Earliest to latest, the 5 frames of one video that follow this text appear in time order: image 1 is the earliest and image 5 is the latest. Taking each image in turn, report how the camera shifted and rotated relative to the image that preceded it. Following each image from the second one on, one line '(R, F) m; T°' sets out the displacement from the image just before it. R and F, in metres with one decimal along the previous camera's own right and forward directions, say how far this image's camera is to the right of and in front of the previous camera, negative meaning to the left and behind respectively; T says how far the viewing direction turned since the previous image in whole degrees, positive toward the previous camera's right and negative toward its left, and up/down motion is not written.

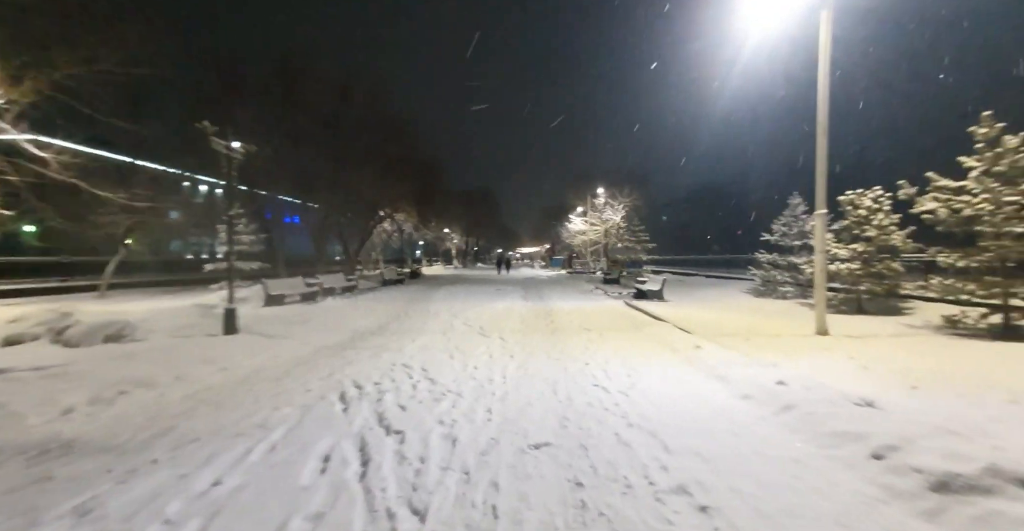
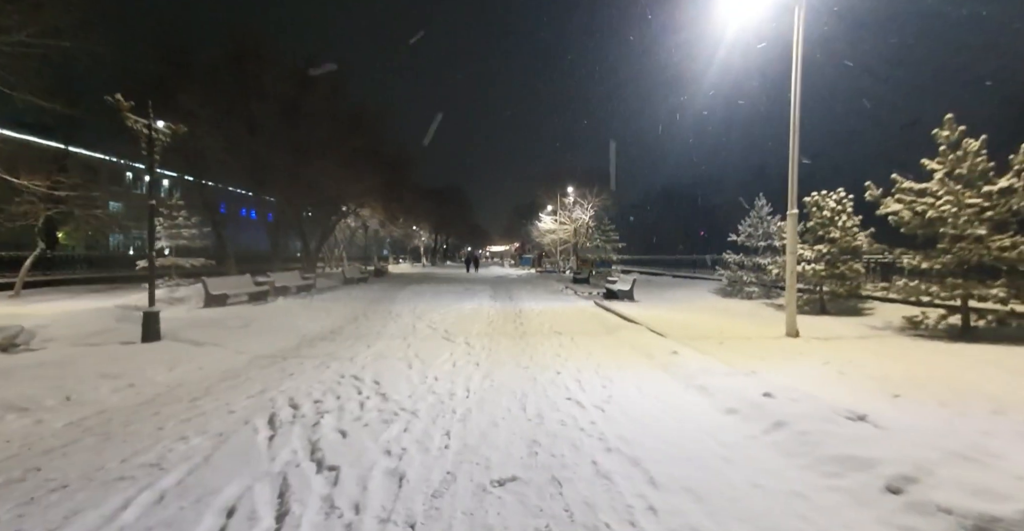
(+0.1, +0.7) m; +5°
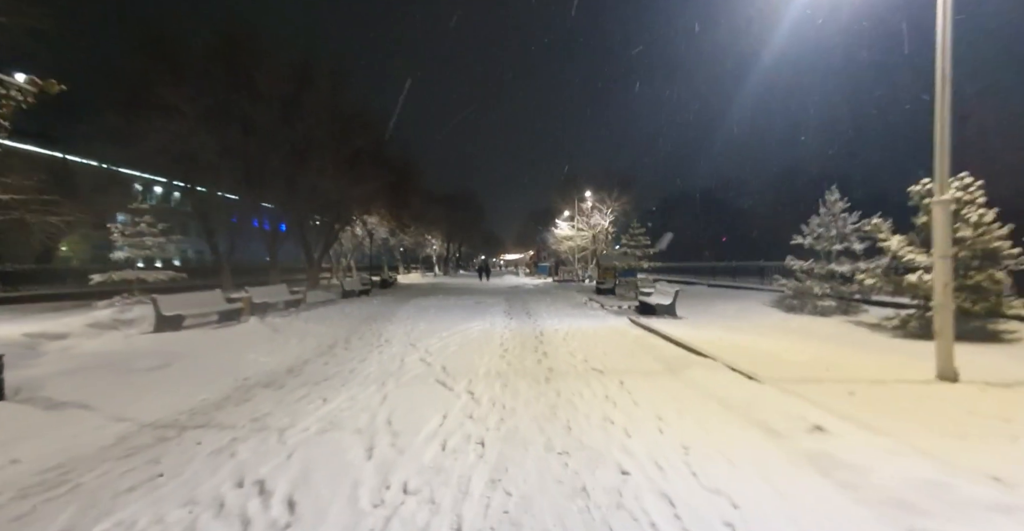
(-0.1, +2.6) m; -2°
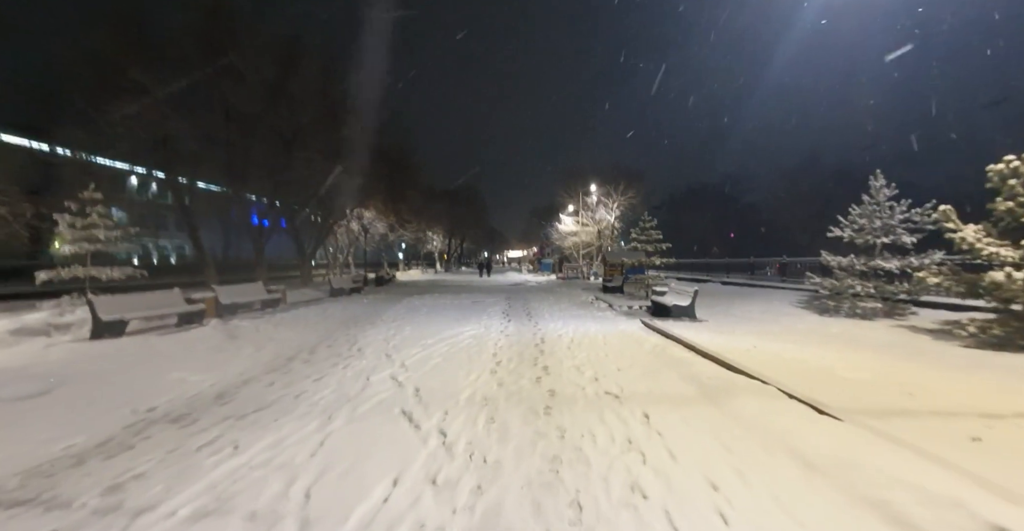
(+0.2, +1.6) m; -1°
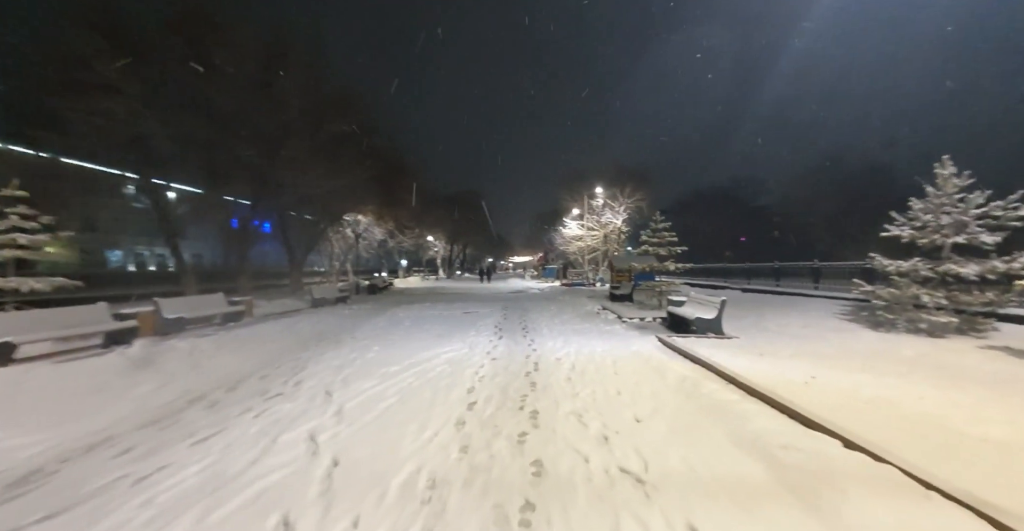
(+0.5, +1.9) m; -1°
